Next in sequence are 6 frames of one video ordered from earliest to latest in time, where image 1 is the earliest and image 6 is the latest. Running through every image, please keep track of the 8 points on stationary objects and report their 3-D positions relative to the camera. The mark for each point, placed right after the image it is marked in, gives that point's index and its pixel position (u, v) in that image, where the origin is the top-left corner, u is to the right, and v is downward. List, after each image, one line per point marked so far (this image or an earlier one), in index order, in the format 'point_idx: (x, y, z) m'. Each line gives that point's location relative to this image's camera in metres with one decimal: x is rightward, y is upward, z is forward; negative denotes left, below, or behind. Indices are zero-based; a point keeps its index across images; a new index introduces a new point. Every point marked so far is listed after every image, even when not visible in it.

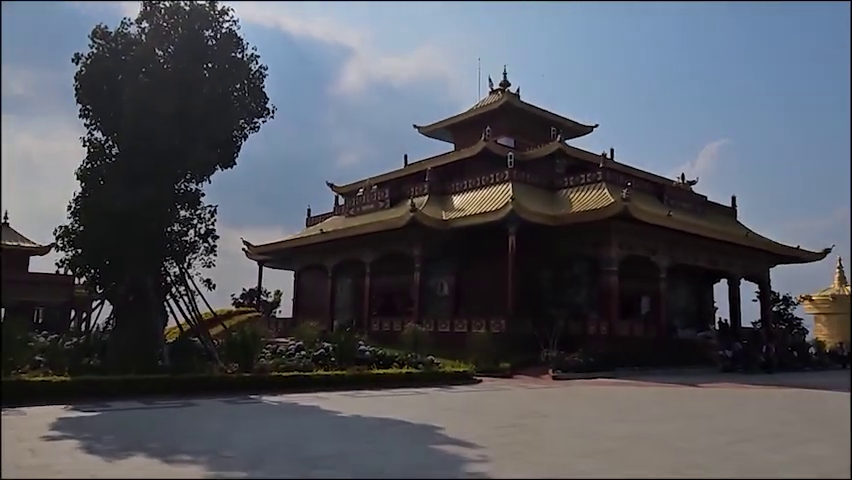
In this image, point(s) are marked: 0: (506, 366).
0: (+2.5, -4.0, +19.7) m
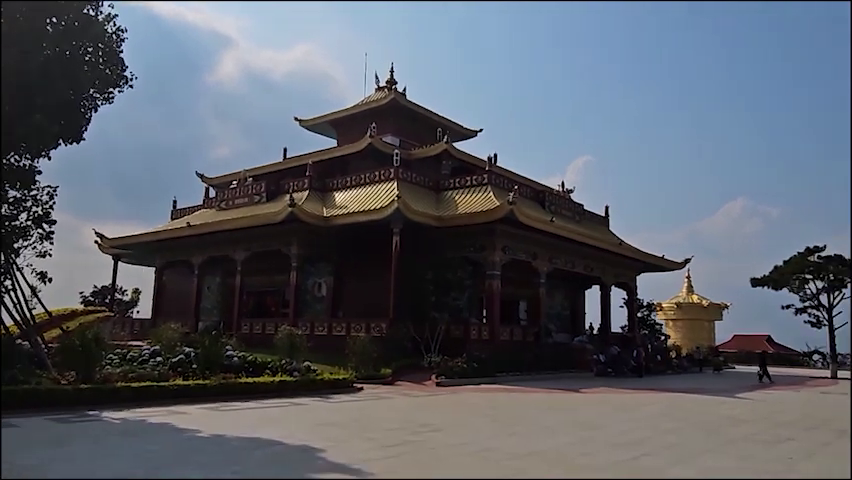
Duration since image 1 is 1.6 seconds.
0: (-1.2, -3.9, +18.7) m
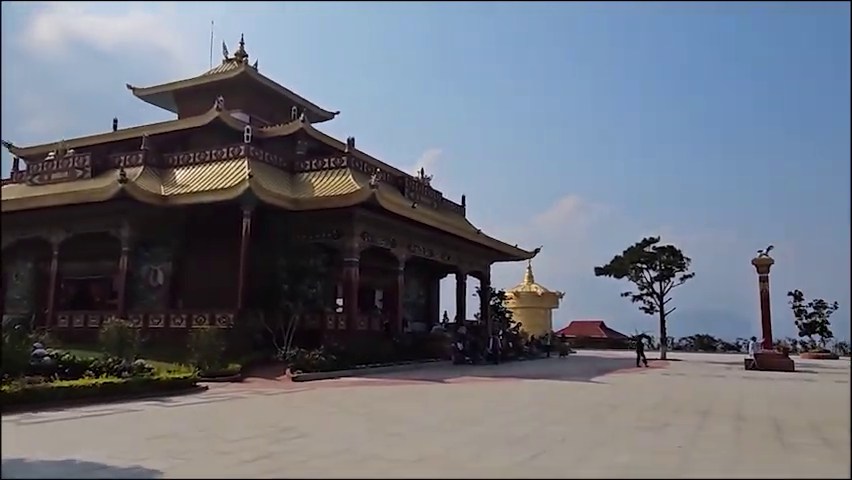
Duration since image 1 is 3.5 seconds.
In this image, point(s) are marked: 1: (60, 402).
0: (-5.1, -3.4, +16.9) m
1: (-6.2, -2.7, +10.6) m
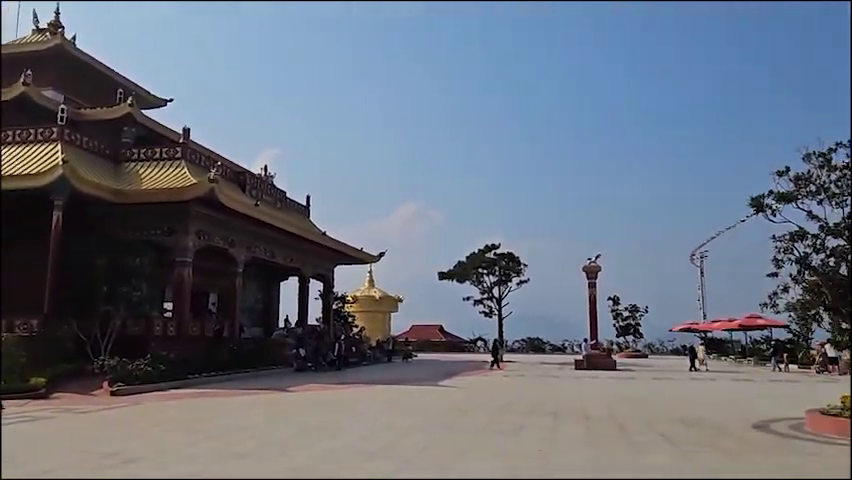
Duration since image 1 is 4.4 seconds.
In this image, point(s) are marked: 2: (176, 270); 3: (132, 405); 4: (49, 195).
0: (-9.0, -3.3, +14.5) m
1: (-8.4, -2.5, +8.2) m
2: (-7.7, -0.9, +19.5) m
3: (-5.6, -3.1, +11.8) m
4: (-10.8, +1.3, +18.1) m
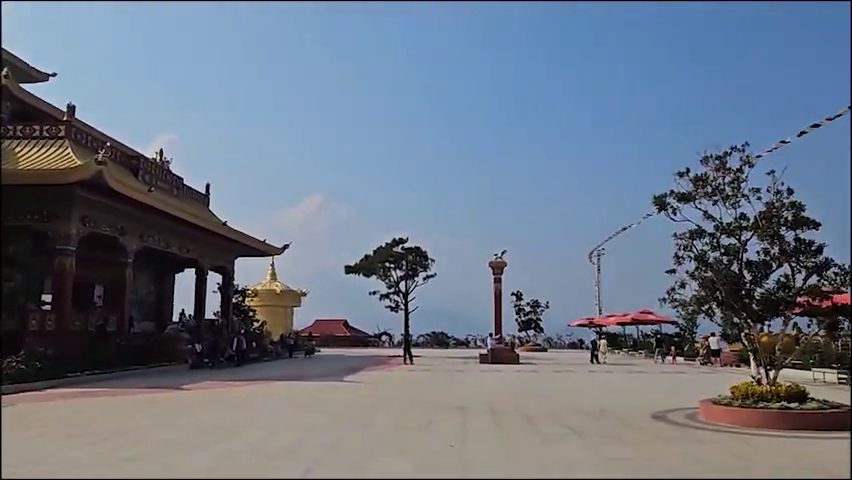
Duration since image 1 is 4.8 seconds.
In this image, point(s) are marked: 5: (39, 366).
0: (-11.0, -2.9, +12.8) m
1: (-9.4, -2.2, +6.6) m
2: (-10.5, -0.5, +17.8) m
3: (-7.2, -2.9, +10.6) m
4: (-13.3, +1.7, +16.0) m
5: (-9.3, -3.0, +15.0) m
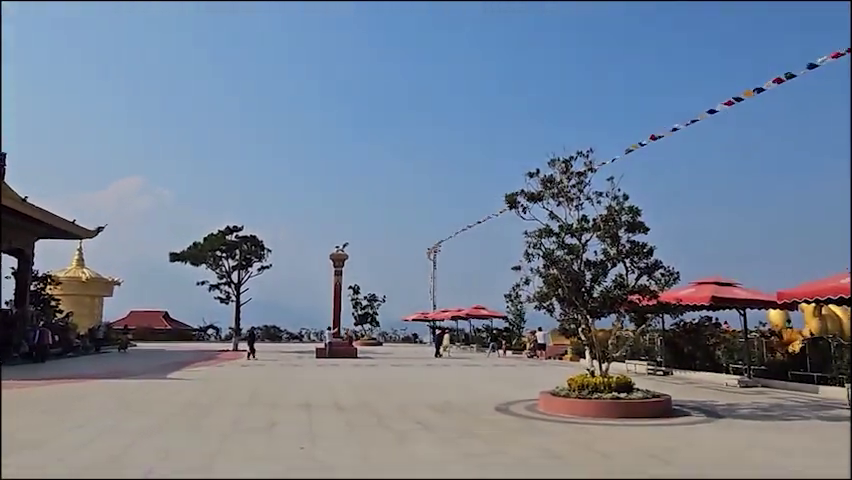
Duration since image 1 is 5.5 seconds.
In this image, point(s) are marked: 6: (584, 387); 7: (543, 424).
0: (-13.7, -2.2, +9.1) m
1: (-10.5, -1.7, +3.6) m
2: (-14.4, +0.2, +14.1) m
3: (-9.5, -2.3, +8.0) m
4: (-16.5, +2.6, +11.6) m
5: (-12.6, -2.3, +11.7) m
6: (+2.3, -2.1, +9.1) m
7: (+1.5, -2.4, +8.2) m
